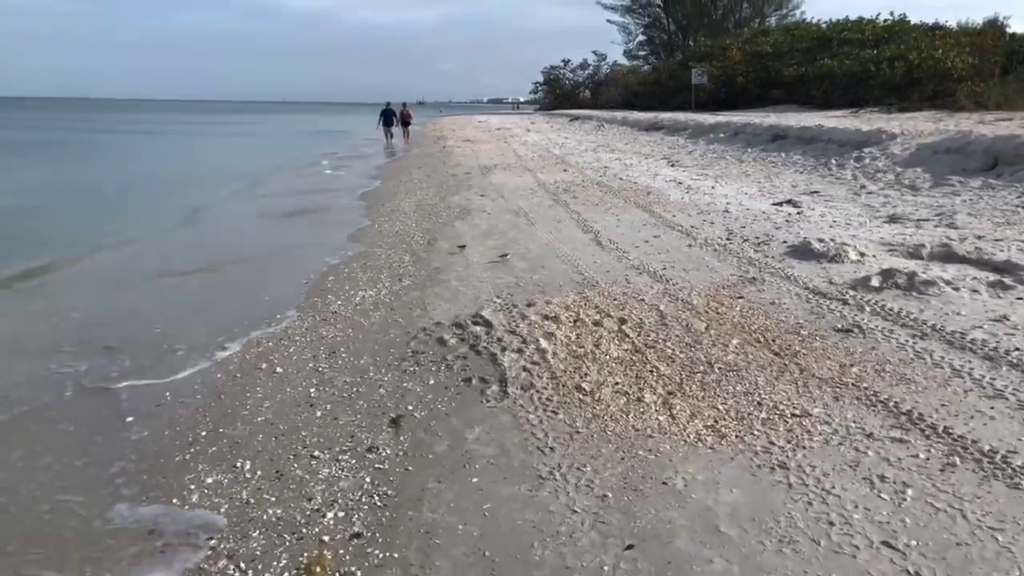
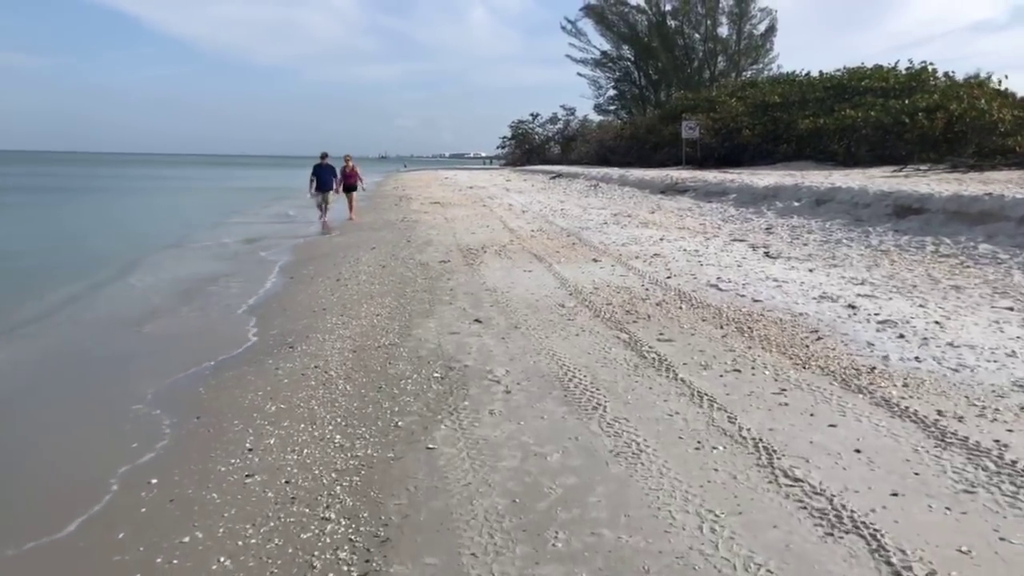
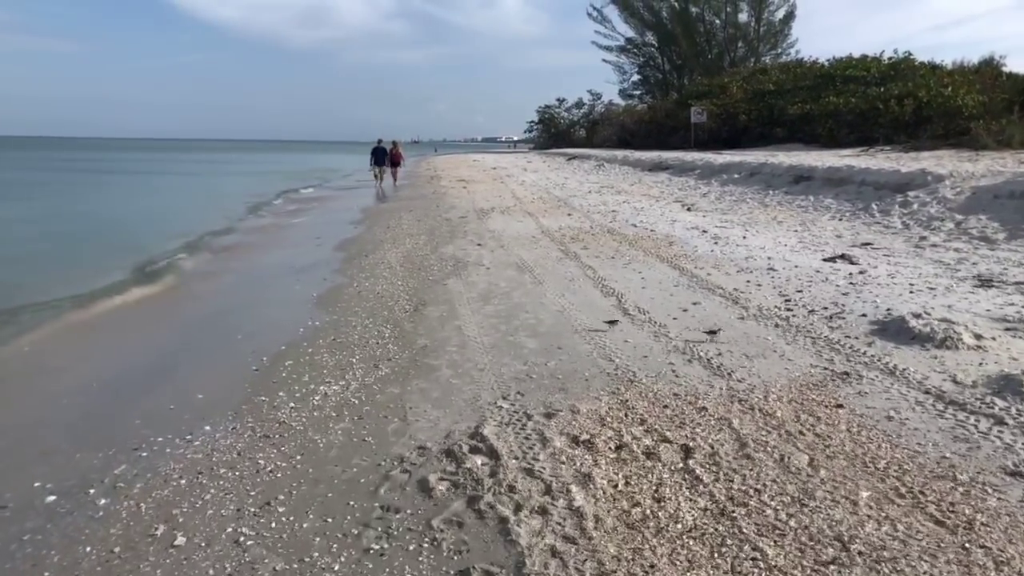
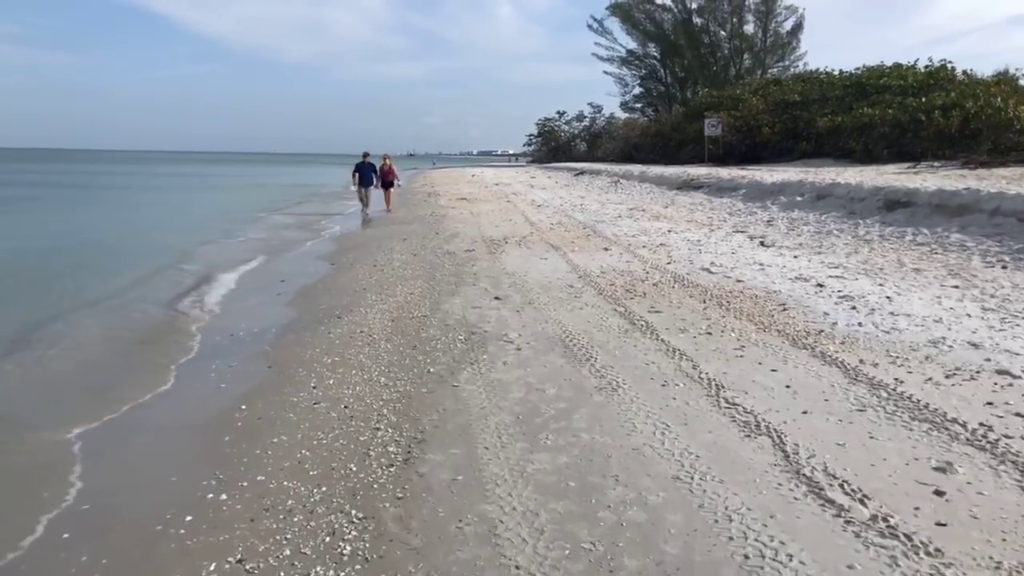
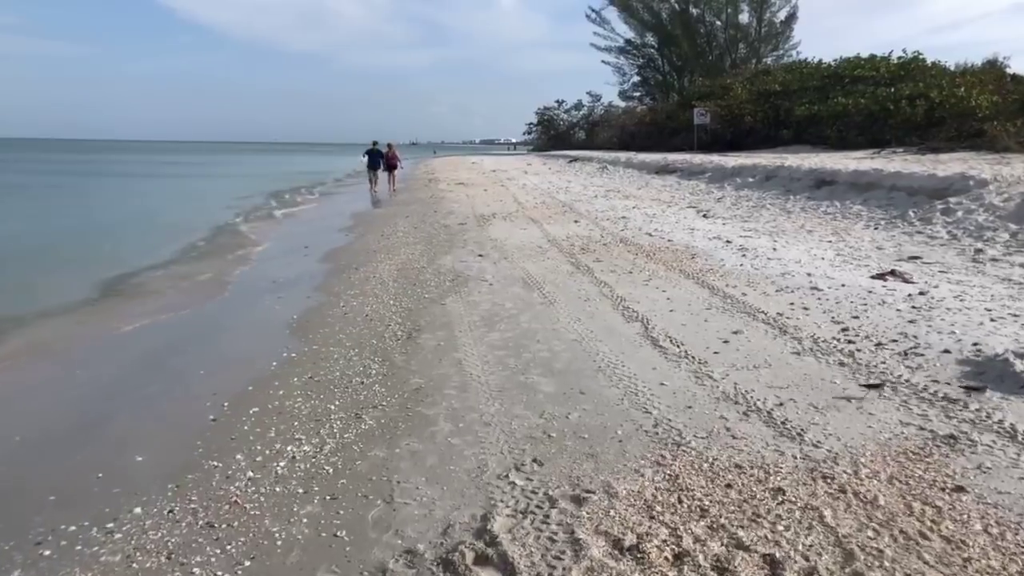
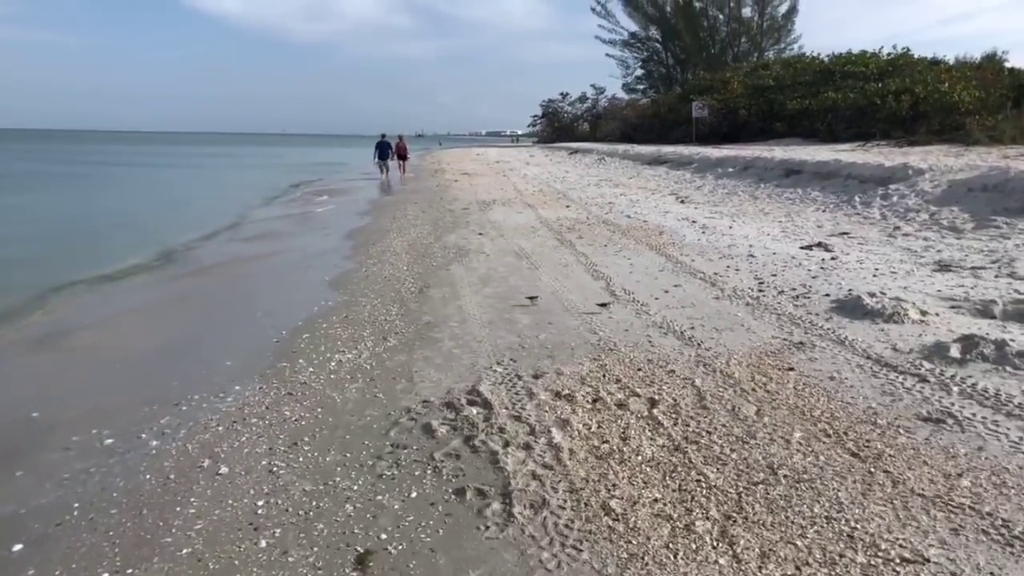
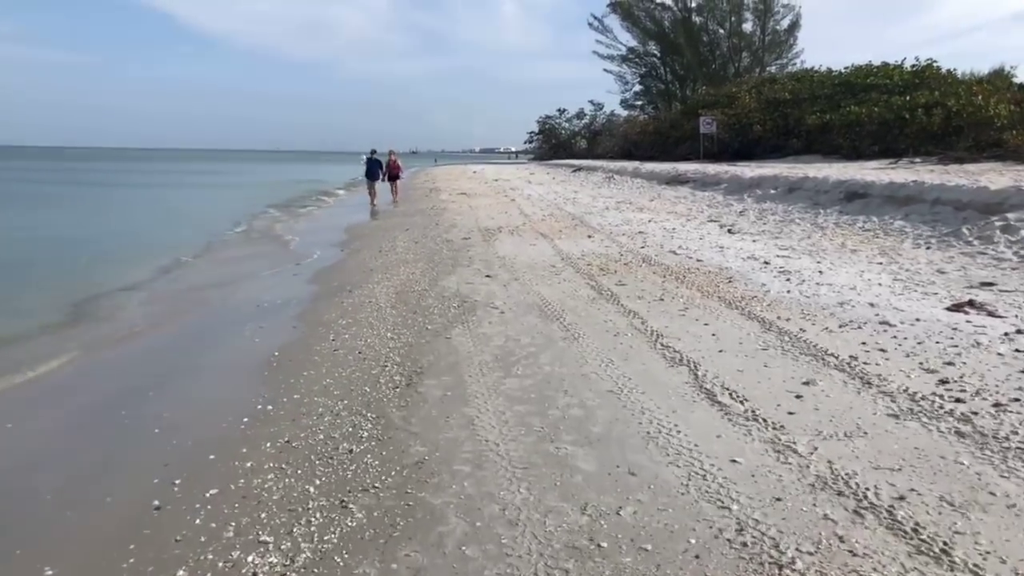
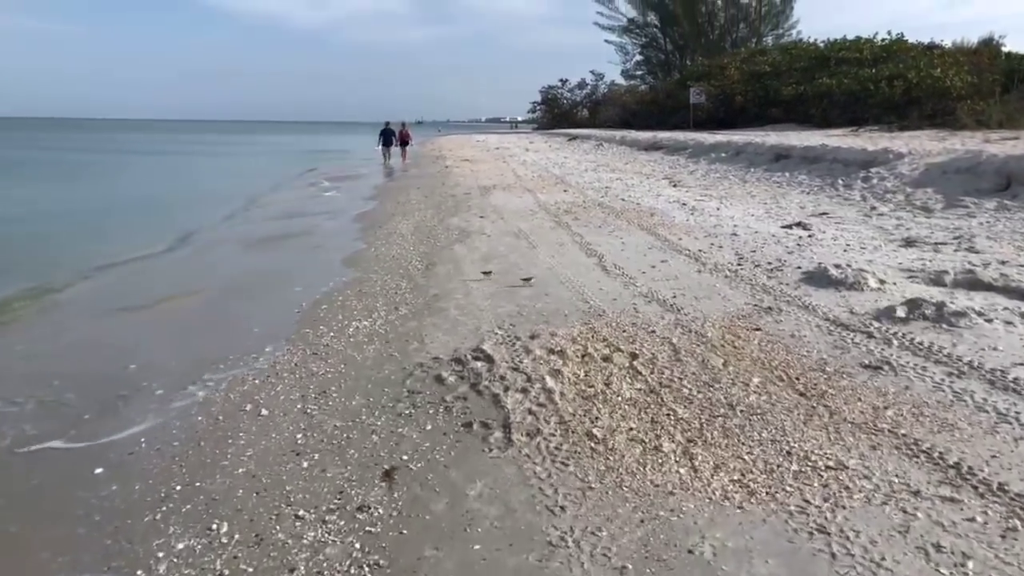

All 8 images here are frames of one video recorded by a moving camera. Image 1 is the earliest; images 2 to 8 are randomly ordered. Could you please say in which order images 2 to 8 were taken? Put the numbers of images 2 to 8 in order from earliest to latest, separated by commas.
8, 6, 3, 5, 7, 4, 2
